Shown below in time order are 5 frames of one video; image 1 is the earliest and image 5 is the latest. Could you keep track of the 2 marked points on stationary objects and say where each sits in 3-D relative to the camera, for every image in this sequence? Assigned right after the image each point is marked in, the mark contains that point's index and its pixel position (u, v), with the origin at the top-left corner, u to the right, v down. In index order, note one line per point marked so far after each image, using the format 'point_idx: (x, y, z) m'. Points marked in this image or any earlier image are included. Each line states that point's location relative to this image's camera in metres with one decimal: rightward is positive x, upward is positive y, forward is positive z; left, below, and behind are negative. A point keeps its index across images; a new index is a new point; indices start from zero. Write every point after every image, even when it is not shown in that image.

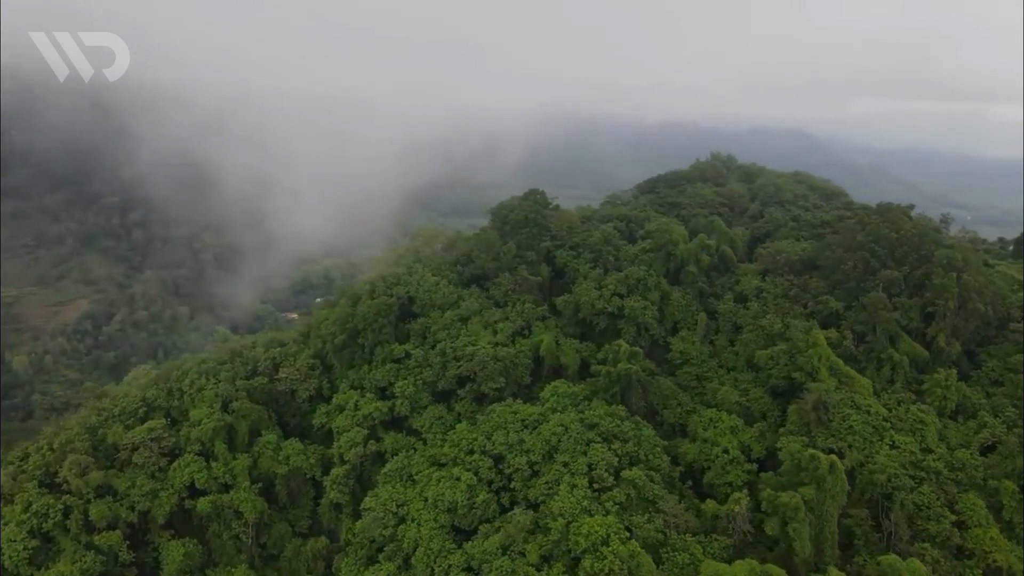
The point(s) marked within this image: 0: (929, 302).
0: (+10.4, -0.4, +16.8) m
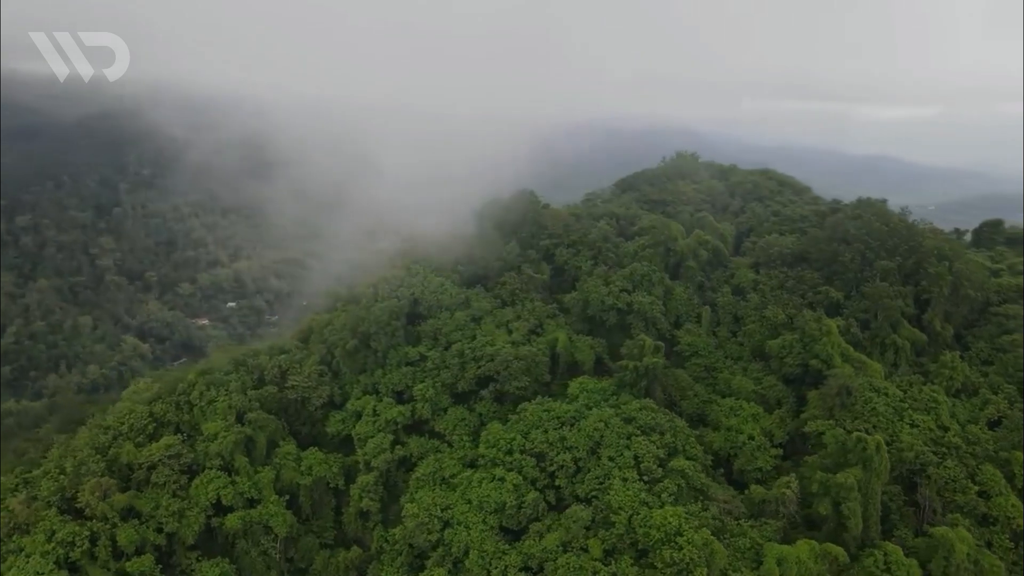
0: (+11.0, -0.1, +18.0) m
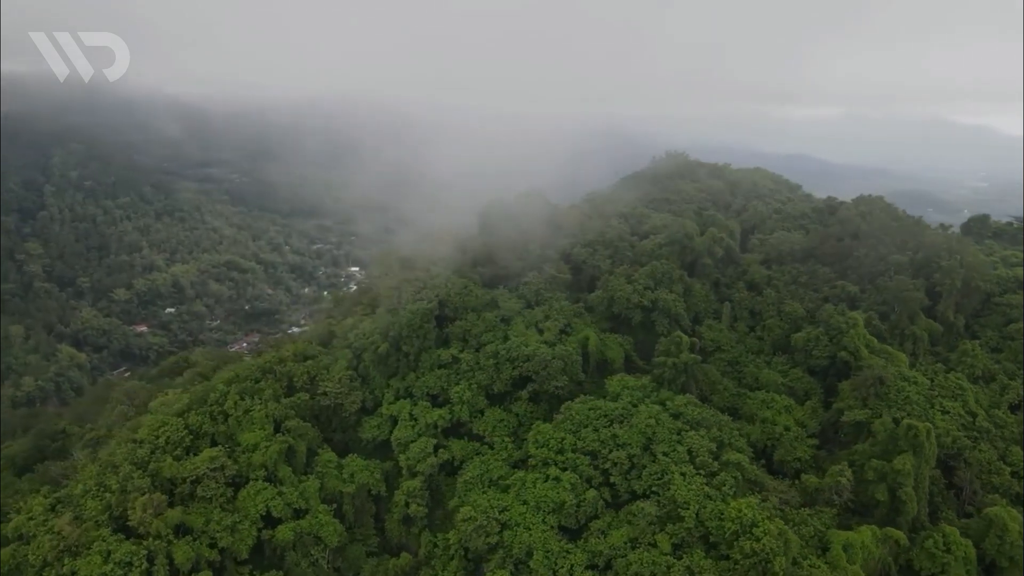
0: (+11.8, +0.1, +18.9) m
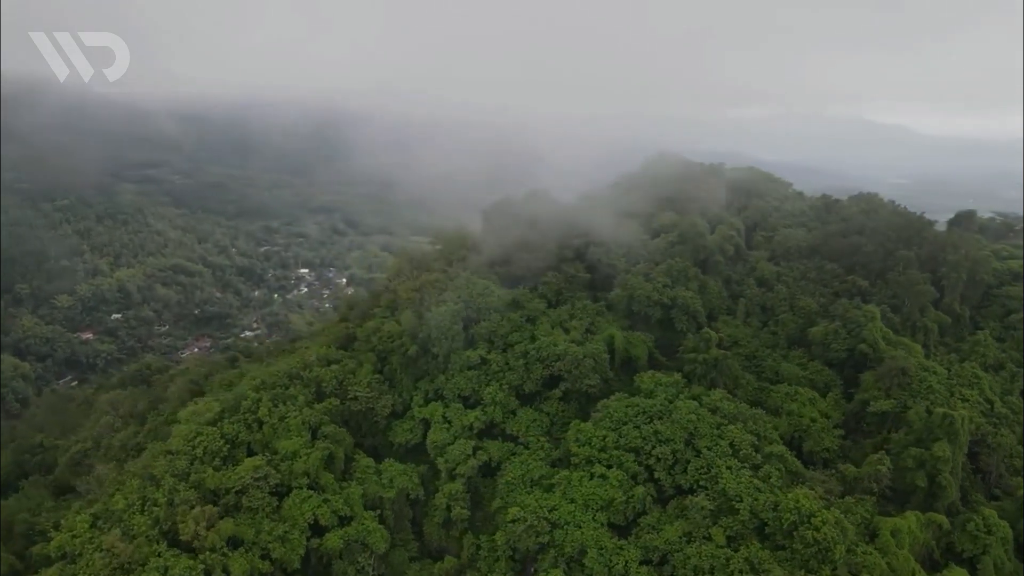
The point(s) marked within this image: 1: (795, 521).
0: (+12.5, +0.3, +19.7) m
1: (+5.3, -4.5, +13.0) m
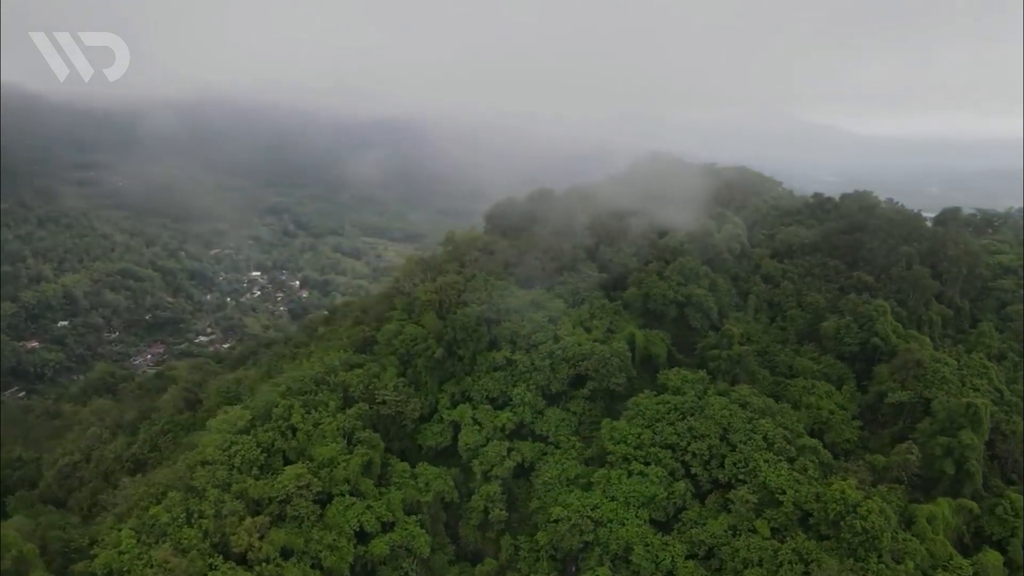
0: (+13.0, +0.5, +20.6) m
1: (+6.4, -4.4, +13.4) m
